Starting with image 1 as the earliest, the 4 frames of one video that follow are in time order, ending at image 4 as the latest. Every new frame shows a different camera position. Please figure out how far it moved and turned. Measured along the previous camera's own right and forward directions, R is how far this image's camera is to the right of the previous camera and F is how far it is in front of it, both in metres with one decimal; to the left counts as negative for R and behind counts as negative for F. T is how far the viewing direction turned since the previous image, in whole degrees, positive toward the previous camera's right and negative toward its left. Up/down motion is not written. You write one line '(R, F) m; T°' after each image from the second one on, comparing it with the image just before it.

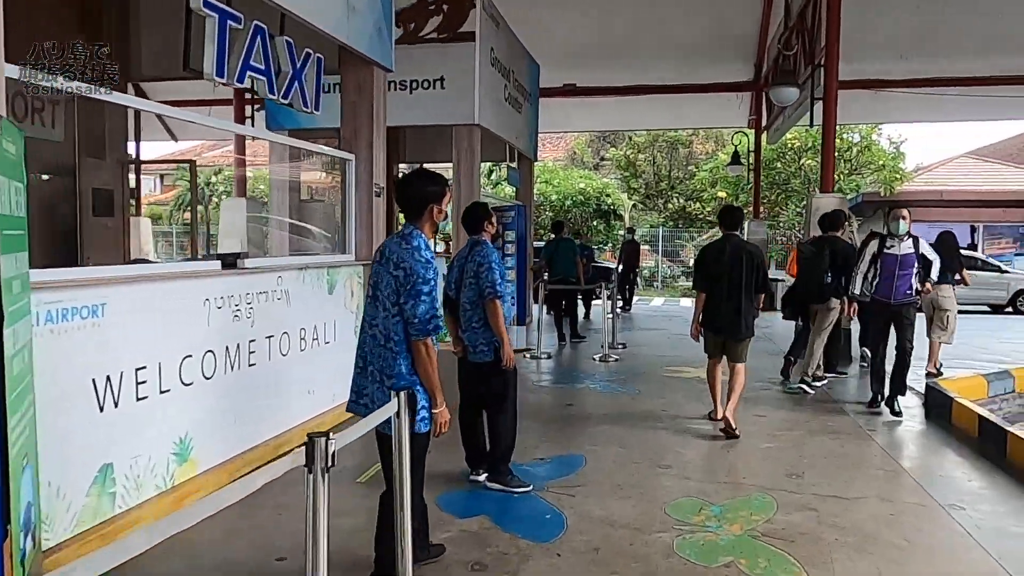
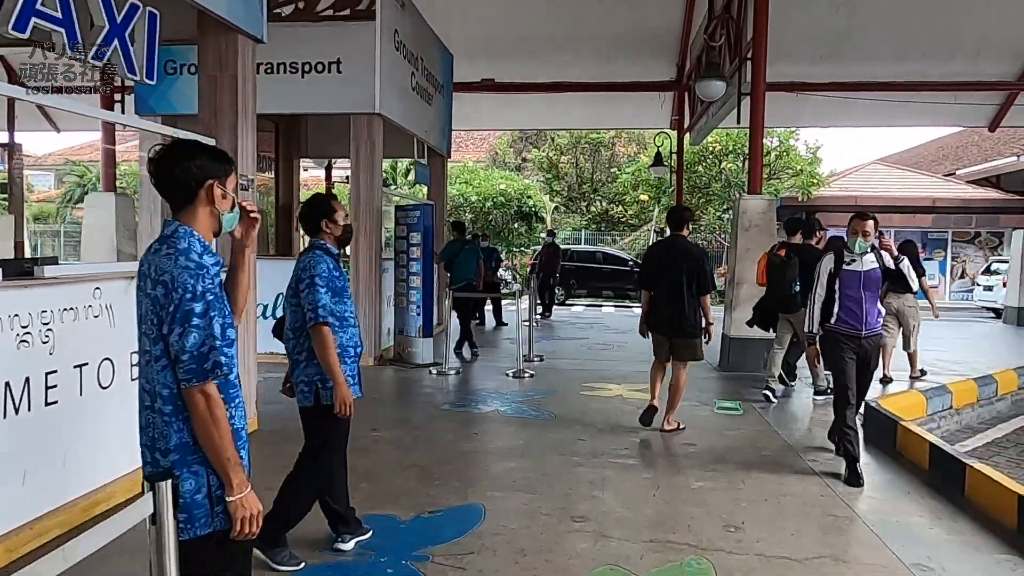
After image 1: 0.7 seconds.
(+0.2, +0.9) m; +6°
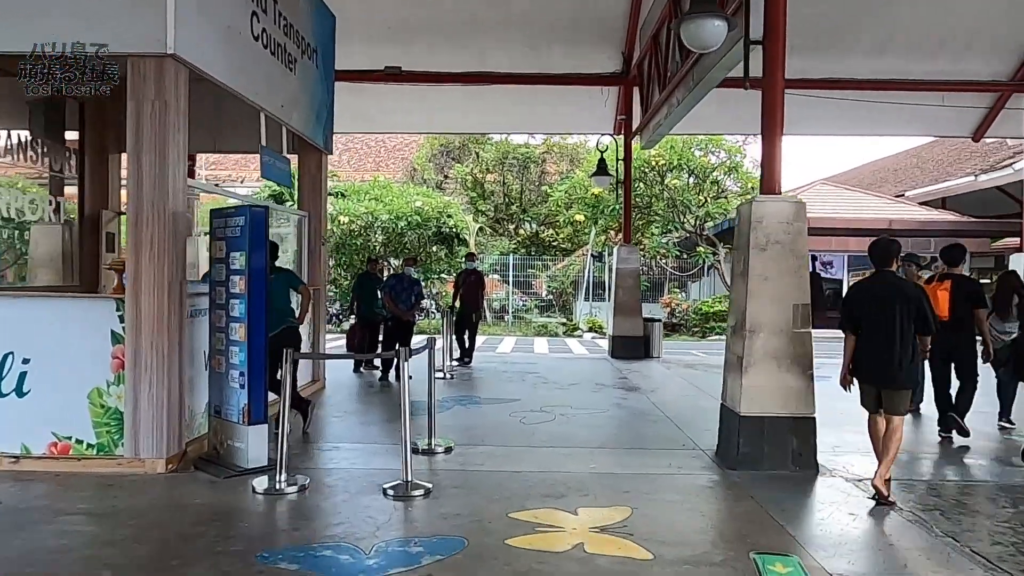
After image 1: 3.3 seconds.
(+0.3, +3.4) m; +5°
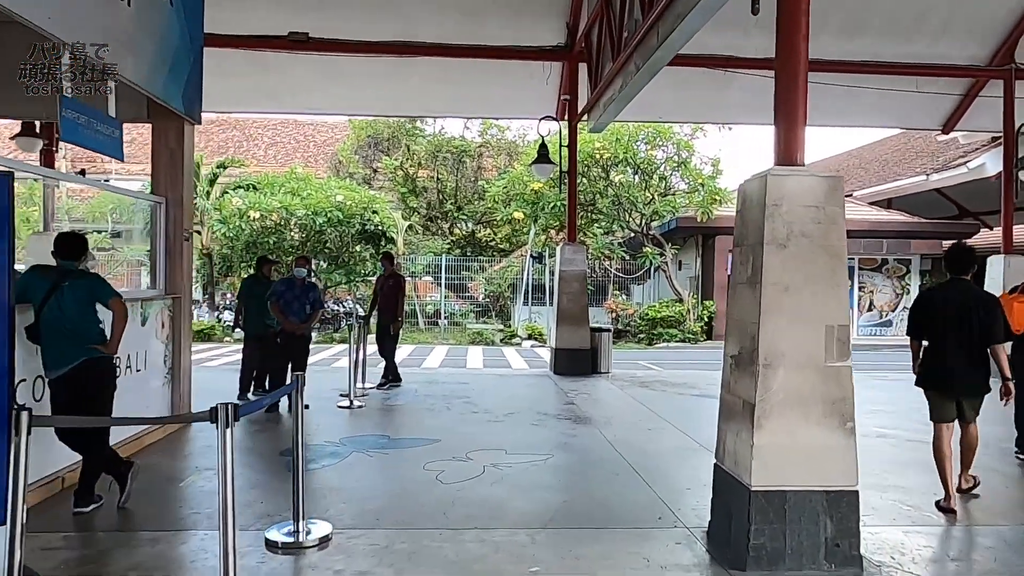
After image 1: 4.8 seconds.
(+0.2, +2.0) m; +5°
